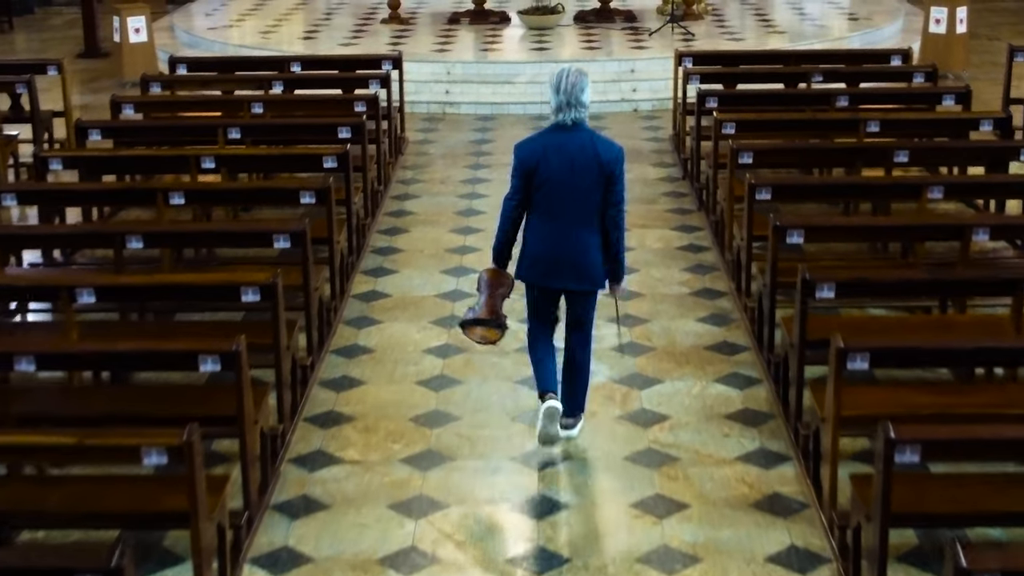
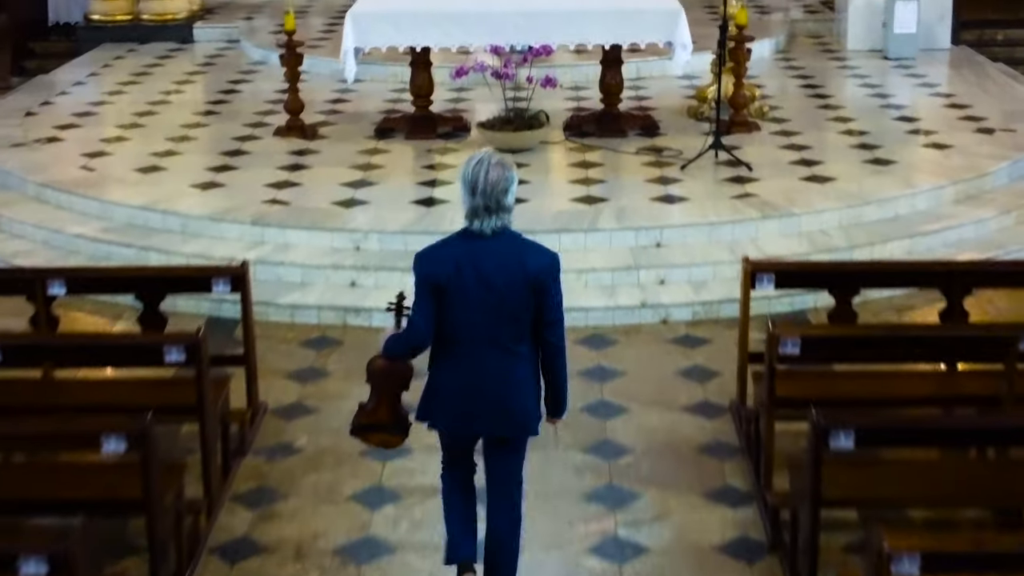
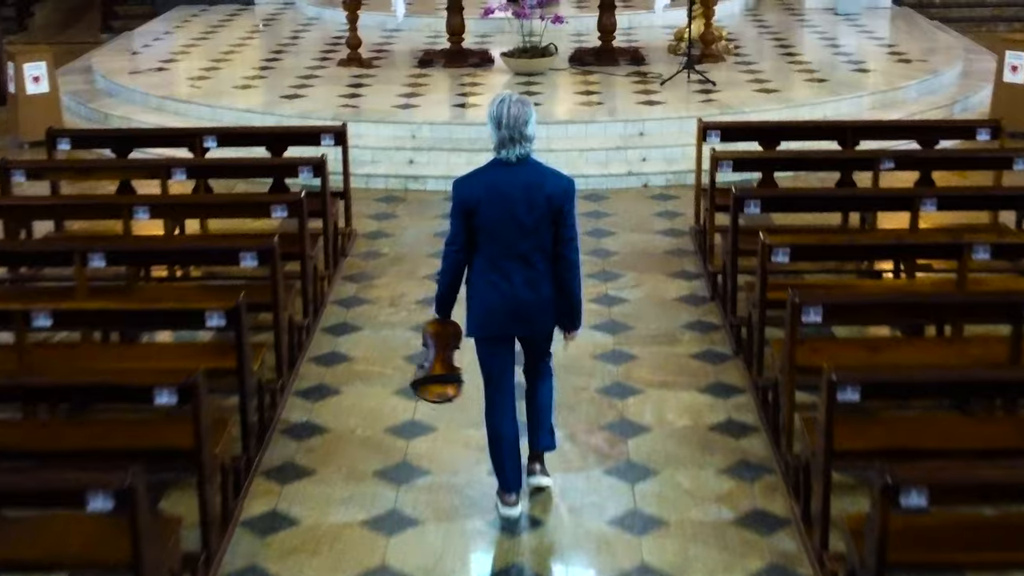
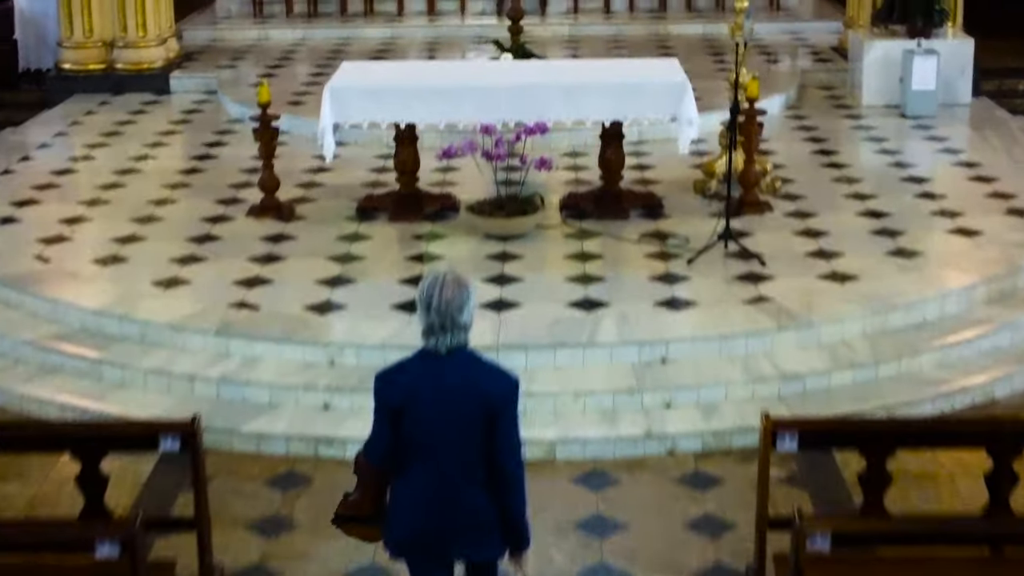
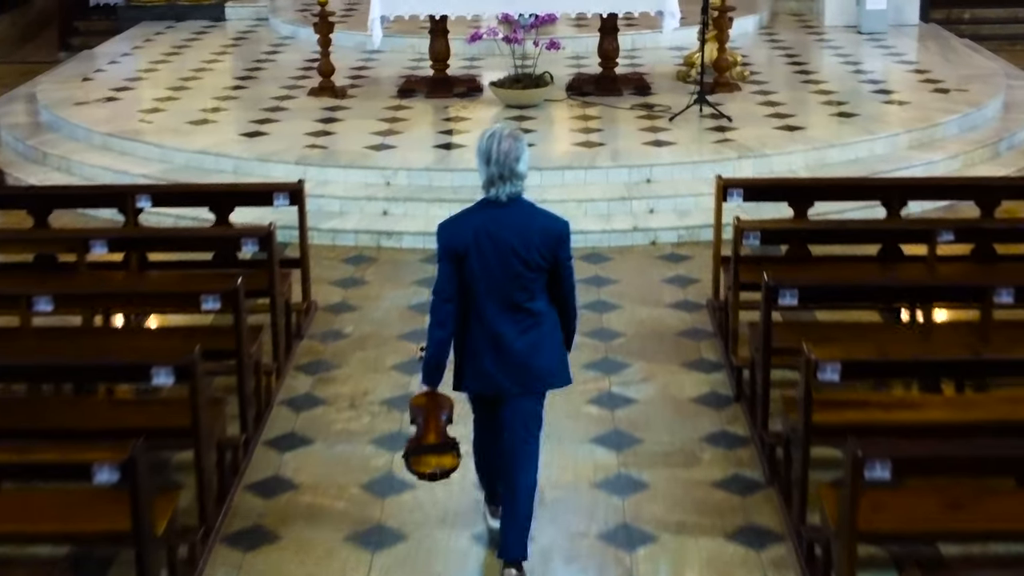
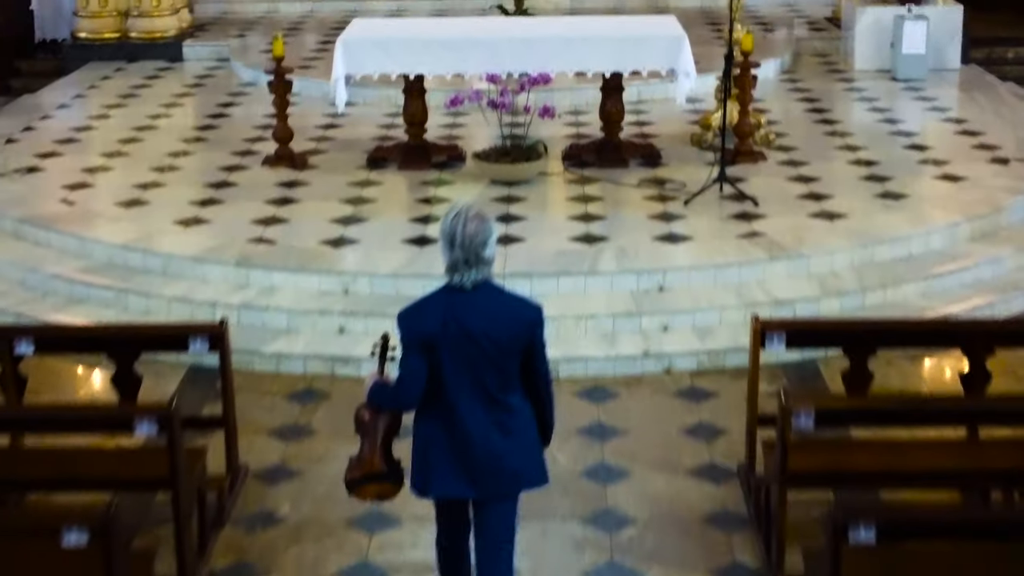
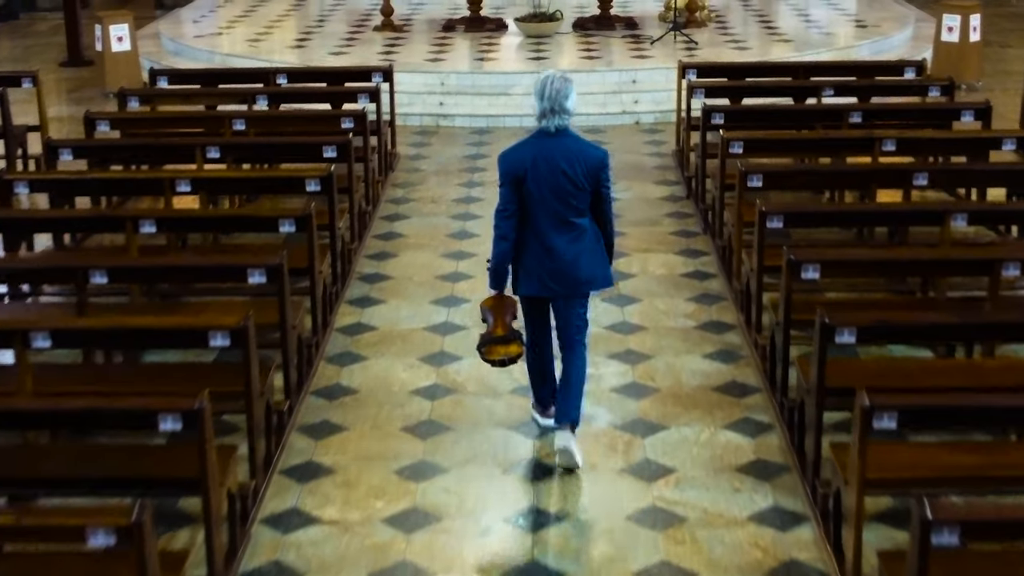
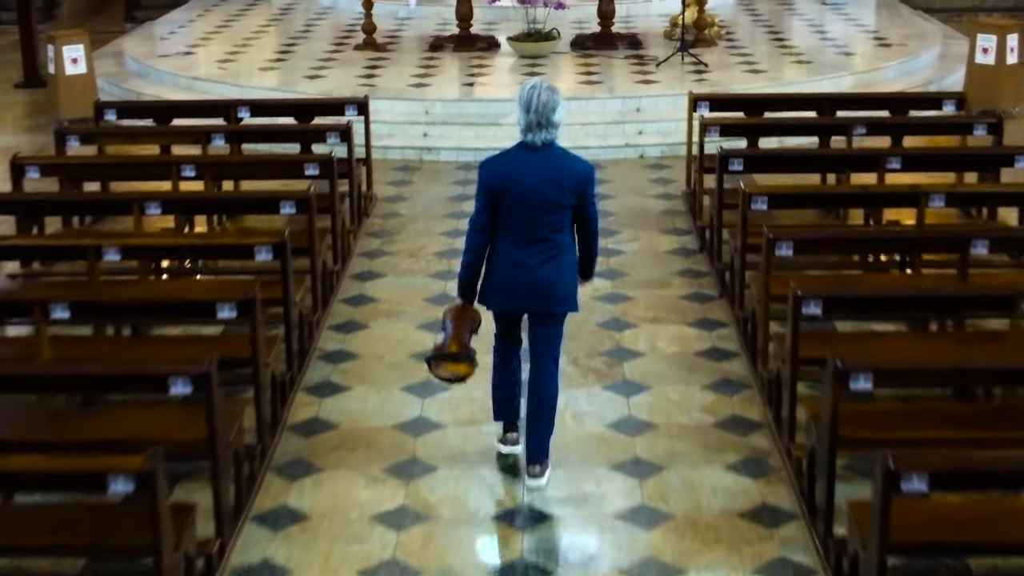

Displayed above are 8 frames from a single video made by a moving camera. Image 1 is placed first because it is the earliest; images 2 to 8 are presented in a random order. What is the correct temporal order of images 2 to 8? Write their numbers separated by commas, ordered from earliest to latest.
7, 8, 3, 5, 2, 6, 4
